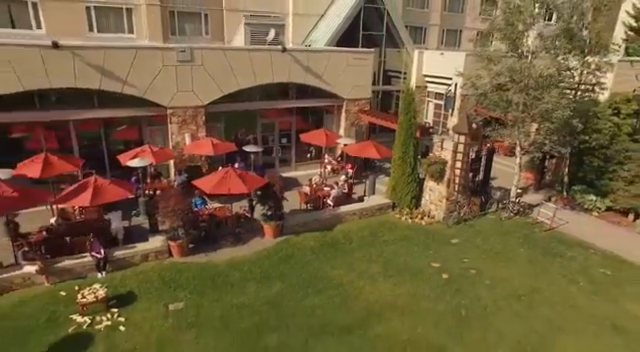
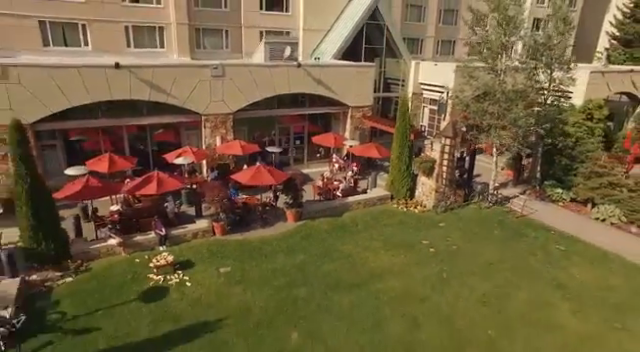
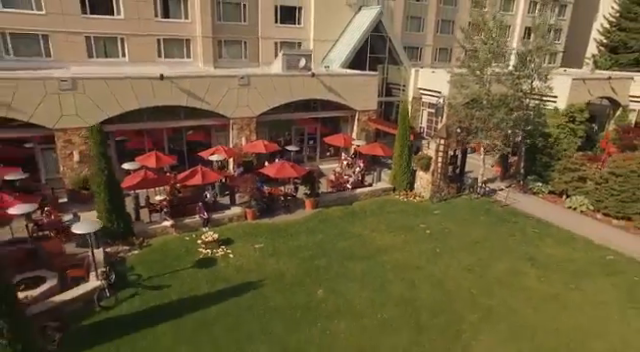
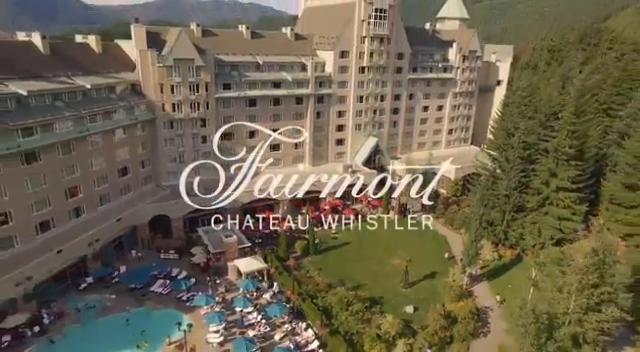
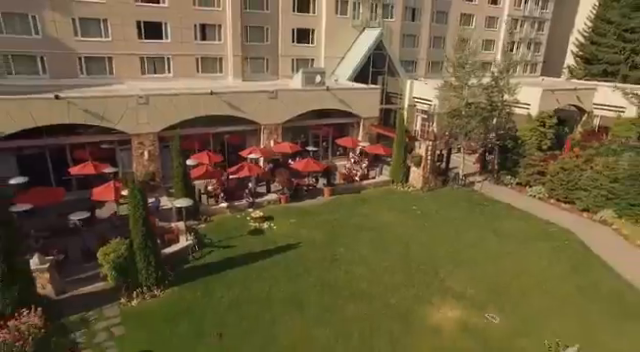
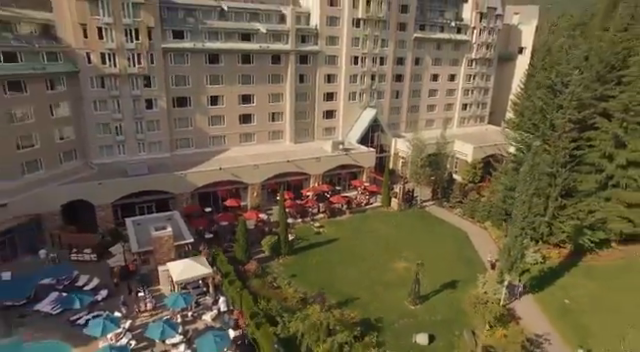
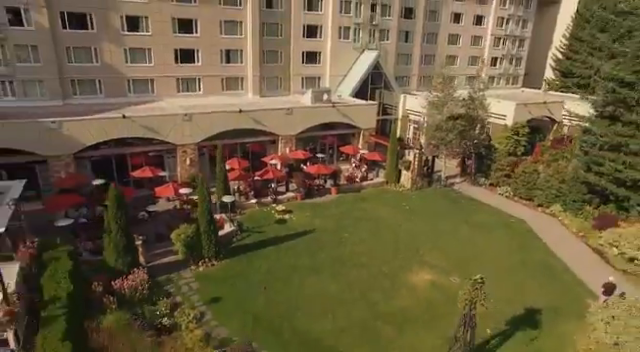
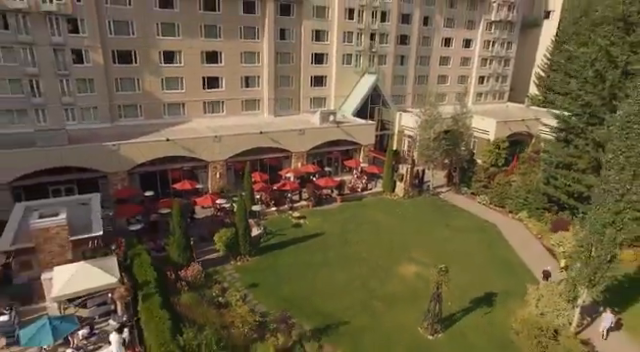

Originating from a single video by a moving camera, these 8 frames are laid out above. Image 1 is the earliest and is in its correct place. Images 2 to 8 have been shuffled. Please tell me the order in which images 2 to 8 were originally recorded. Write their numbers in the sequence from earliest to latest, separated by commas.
2, 3, 5, 7, 8, 6, 4
